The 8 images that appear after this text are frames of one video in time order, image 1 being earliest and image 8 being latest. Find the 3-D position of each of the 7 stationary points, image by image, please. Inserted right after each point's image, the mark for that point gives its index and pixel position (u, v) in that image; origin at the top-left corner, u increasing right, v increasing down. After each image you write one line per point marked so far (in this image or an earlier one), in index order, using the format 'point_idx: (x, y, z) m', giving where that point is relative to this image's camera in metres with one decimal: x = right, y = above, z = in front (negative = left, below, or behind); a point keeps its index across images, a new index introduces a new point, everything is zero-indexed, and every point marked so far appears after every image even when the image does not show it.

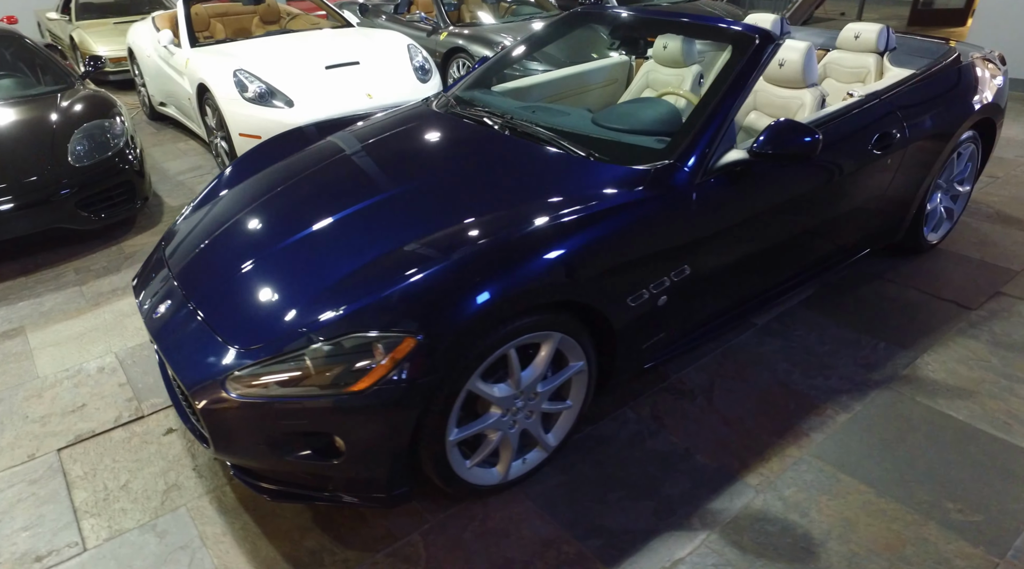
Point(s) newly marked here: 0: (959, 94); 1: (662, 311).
0: (+2.1, +0.9, +3.3) m
1: (+0.5, -0.1, +2.4) m
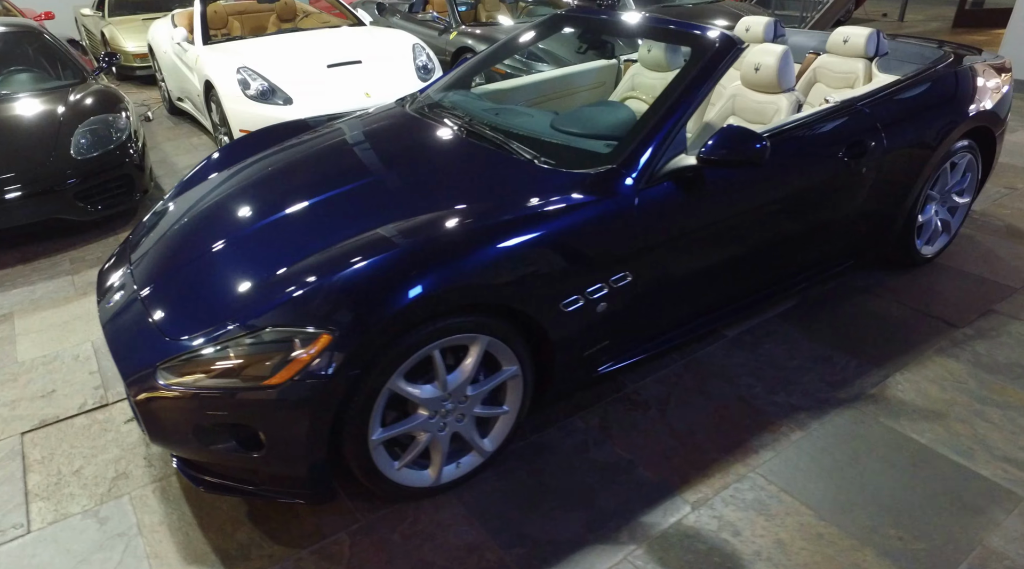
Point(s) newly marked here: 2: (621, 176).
0: (+2.0, +0.8, +3.2) m
1: (+0.3, -0.1, +2.3) m
2: (+0.4, +0.3, +2.3) m
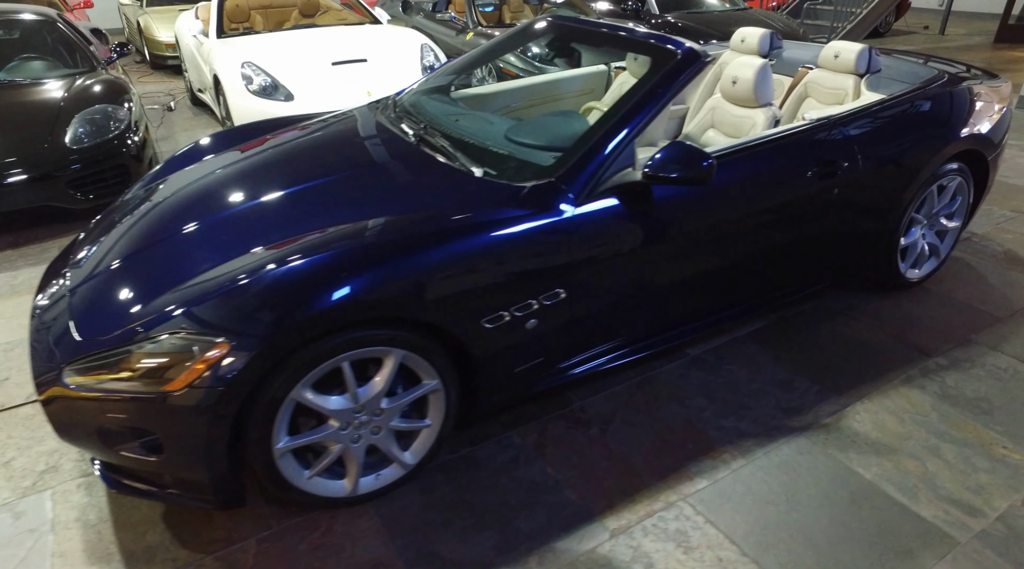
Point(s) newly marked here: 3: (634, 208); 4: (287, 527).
0: (+1.9, +0.7, +3.0) m
1: (+0.1, -0.2, +2.3) m
2: (+0.2, +0.3, +2.2) m
3: (+0.4, +0.3, +2.3) m
4: (-0.7, -0.7, +2.1) m
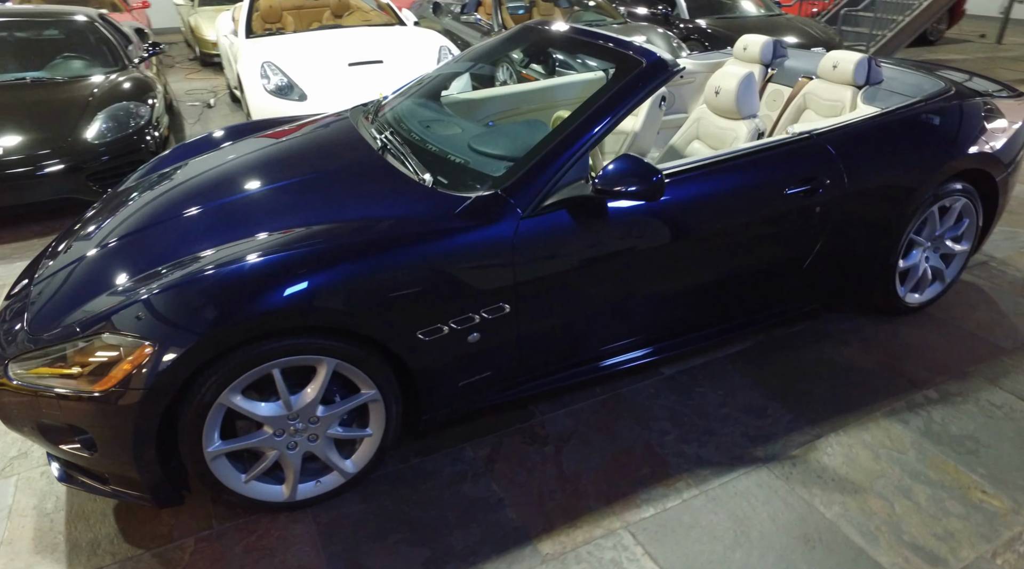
0: (+1.8, +0.6, +2.9) m
1: (-0.1, -0.2, +2.2) m
2: (0.0, +0.3, +2.1) m
3: (+0.3, +0.2, +2.3) m
4: (-0.9, -0.7, +2.1) m
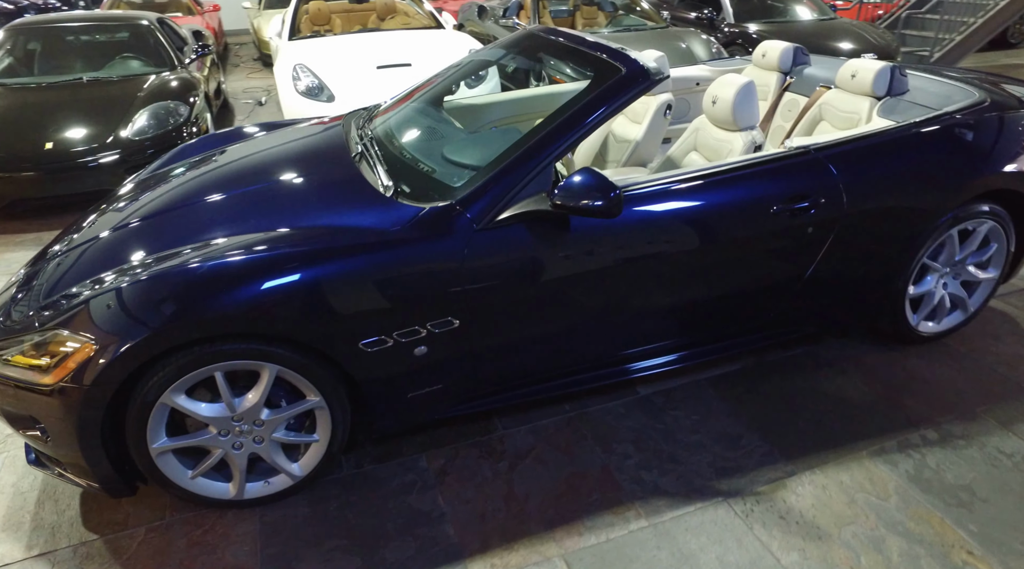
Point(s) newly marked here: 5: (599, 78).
0: (+1.7, +0.5, +2.6) m
1: (-0.2, -0.2, +2.2) m
2: (-0.1, +0.2, +2.1) m
3: (+0.1, +0.2, +2.2) m
4: (-1.1, -0.7, +2.2) m
5: (+0.3, +0.7, +2.3) m
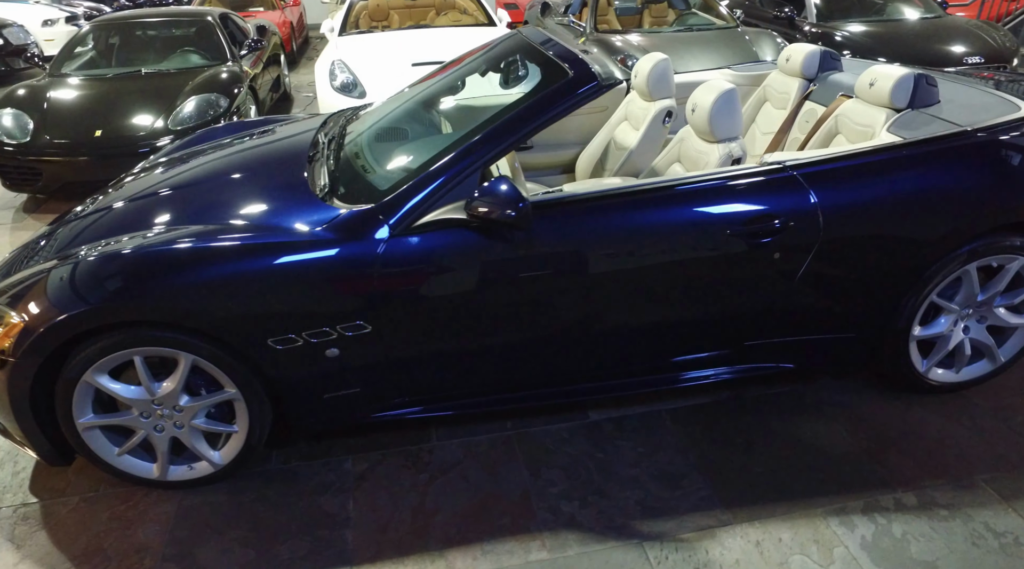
0: (+1.6, +0.3, +2.3) m
1: (-0.5, -0.2, +2.2) m
2: (-0.4, +0.2, +2.1) m
3: (-0.1, +0.1, +2.1) m
4: (-1.3, -0.7, +2.3) m
5: (+0.1, +0.6, +2.2) m
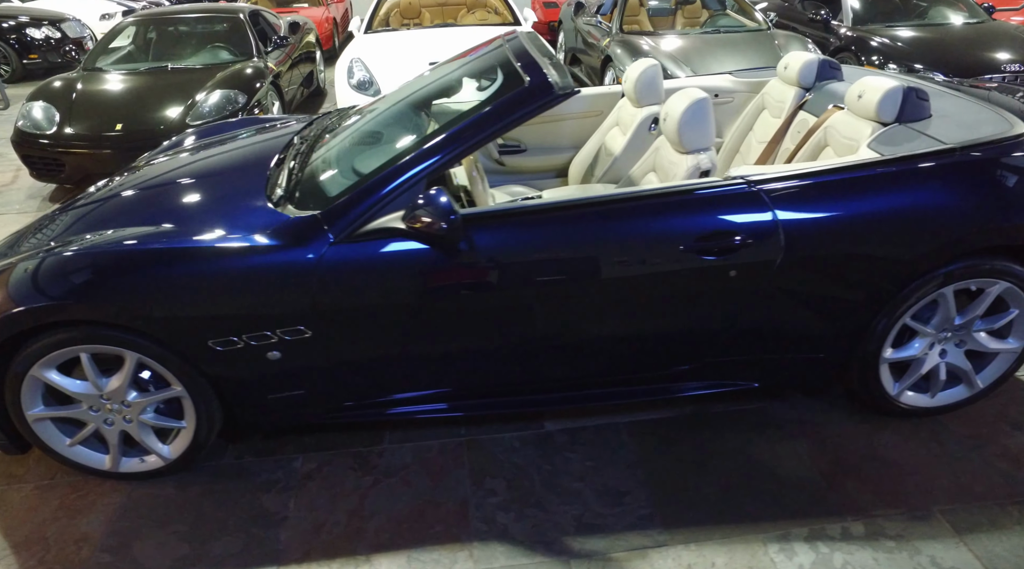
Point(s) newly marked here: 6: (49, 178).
0: (+1.4, +0.3, +2.1) m
1: (-0.7, -0.2, +2.2) m
2: (-0.5, +0.2, +2.1) m
3: (-0.3, +0.1, +2.1) m
4: (-1.5, -0.7, +2.4) m
5: (0.0, +0.6, +2.2) m
6: (-2.9, +0.7, +4.3) m
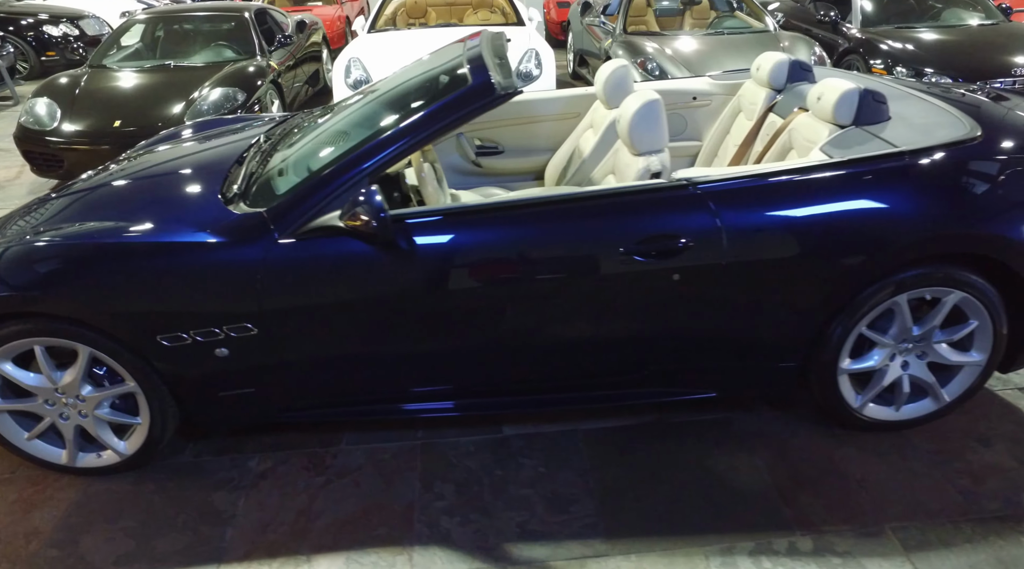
0: (+1.3, +0.2, +2.1) m
1: (-0.8, -0.2, +2.2) m
2: (-0.7, +0.2, +2.1) m
3: (-0.4, +0.1, +2.1) m
4: (-1.7, -0.6, +2.4) m
5: (-0.2, +0.6, +2.2) m
6: (-2.9, +0.7, +4.4) m
